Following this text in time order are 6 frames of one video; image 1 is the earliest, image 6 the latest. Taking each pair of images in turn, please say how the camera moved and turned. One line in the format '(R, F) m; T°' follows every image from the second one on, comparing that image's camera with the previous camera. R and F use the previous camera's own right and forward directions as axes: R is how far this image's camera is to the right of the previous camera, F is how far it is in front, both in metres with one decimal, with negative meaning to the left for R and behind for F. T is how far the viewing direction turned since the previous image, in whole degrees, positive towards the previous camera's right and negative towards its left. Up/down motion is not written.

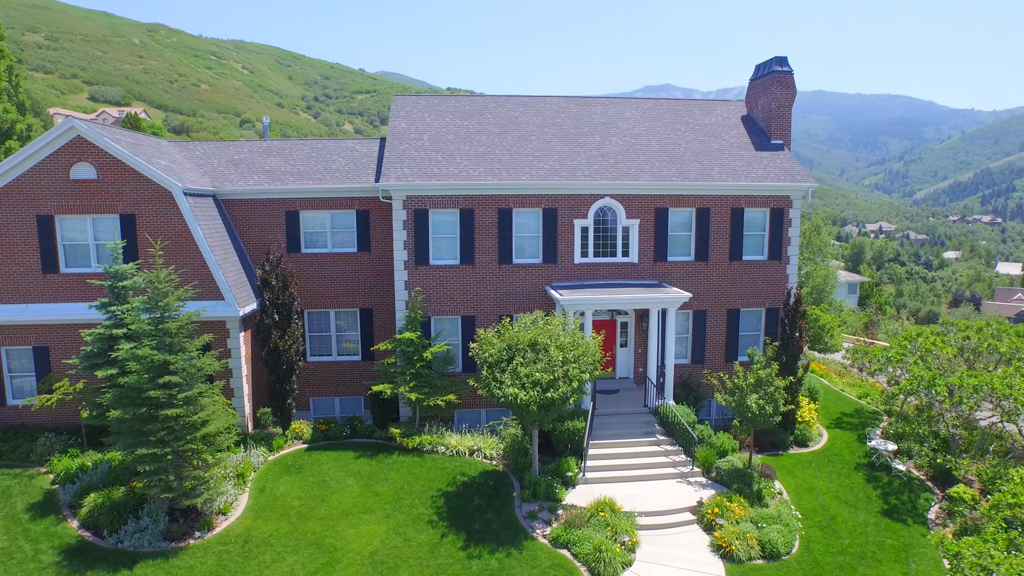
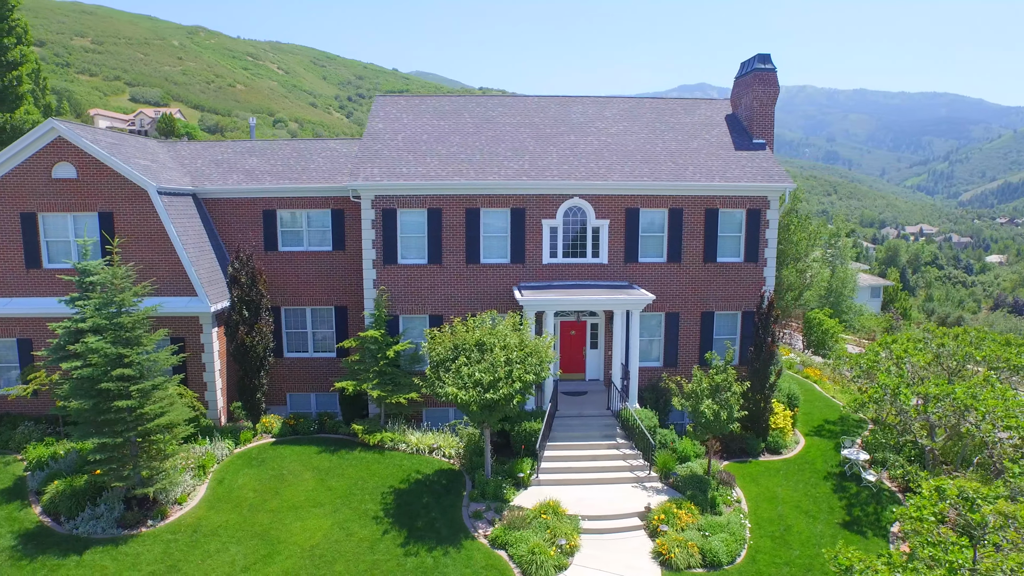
(+2.0, 0.0) m; -3°
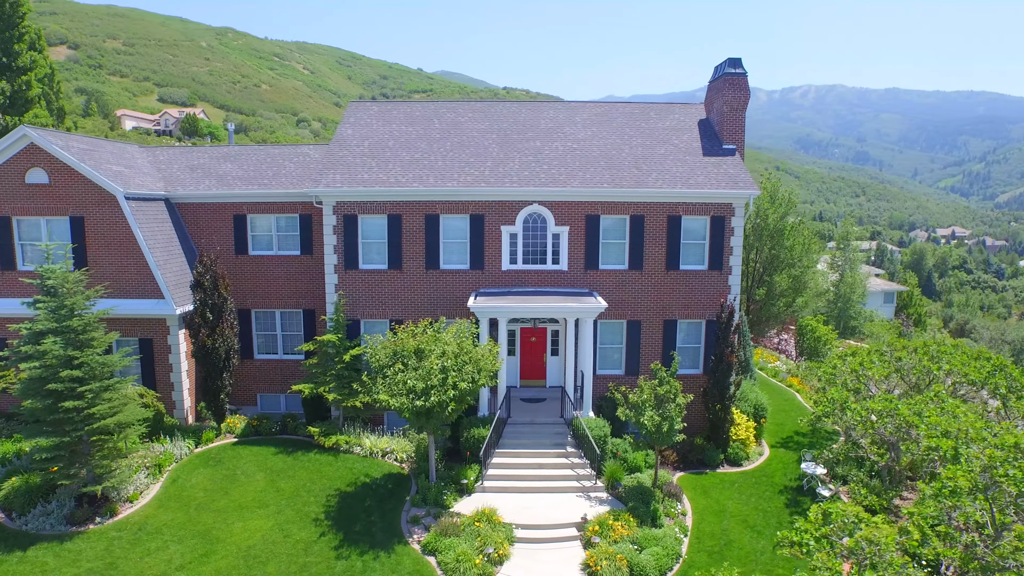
(+2.1, 0.0) m; -2°
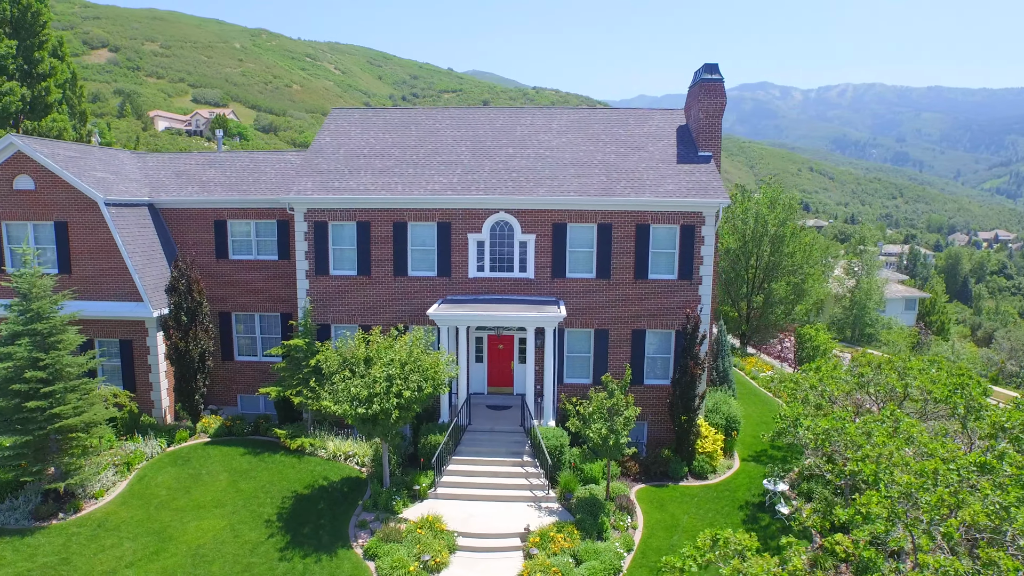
(+2.0, 0.0) m; -3°
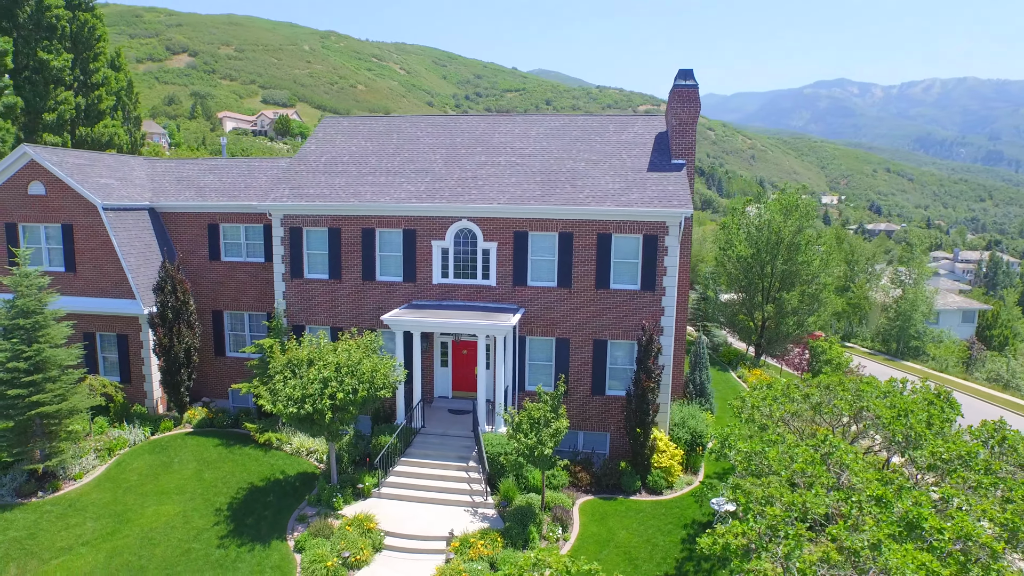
(+3.2, -0.1) m; -6°
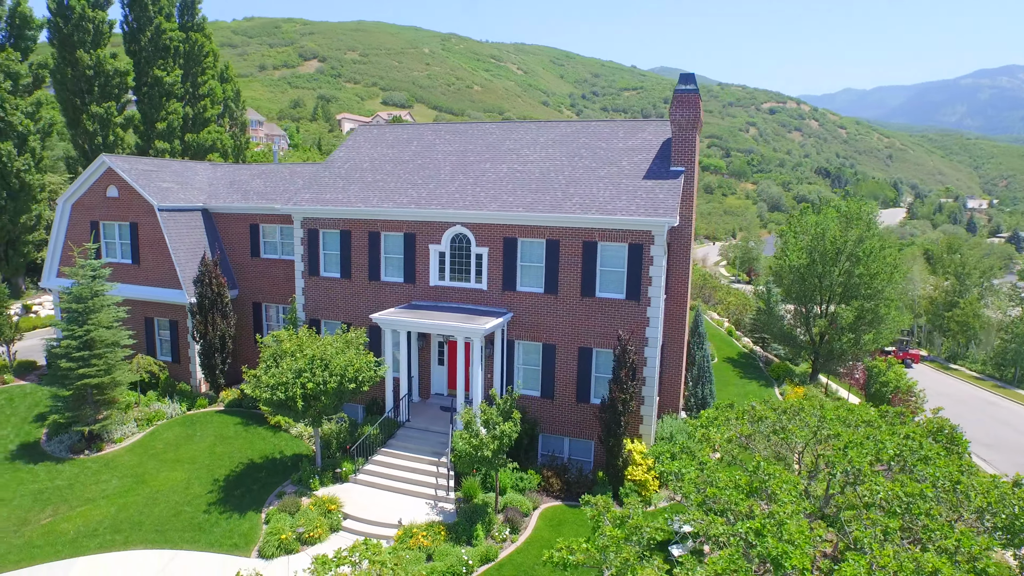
(+4.0, -0.1) m; -10°
